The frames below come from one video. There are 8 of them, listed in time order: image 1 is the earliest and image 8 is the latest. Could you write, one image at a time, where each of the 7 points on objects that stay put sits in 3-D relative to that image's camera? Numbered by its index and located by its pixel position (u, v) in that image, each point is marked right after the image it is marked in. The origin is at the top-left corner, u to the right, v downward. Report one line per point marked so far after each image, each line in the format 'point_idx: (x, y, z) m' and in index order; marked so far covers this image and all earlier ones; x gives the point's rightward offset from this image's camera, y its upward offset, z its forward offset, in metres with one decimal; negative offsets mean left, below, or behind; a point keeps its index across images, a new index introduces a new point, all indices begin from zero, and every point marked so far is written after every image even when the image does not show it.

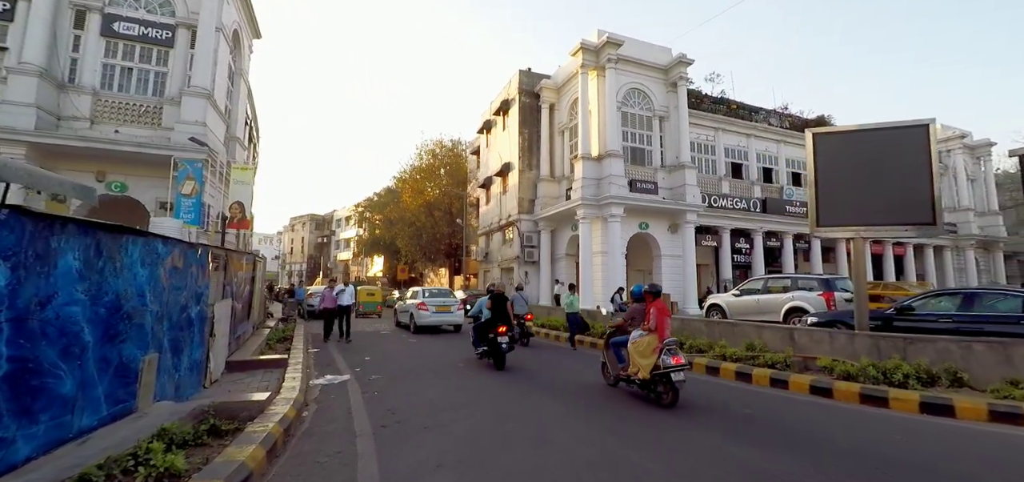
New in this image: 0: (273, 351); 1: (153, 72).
0: (-4.6, -2.1, +9.3) m
1: (-11.7, +5.5, +15.9) m
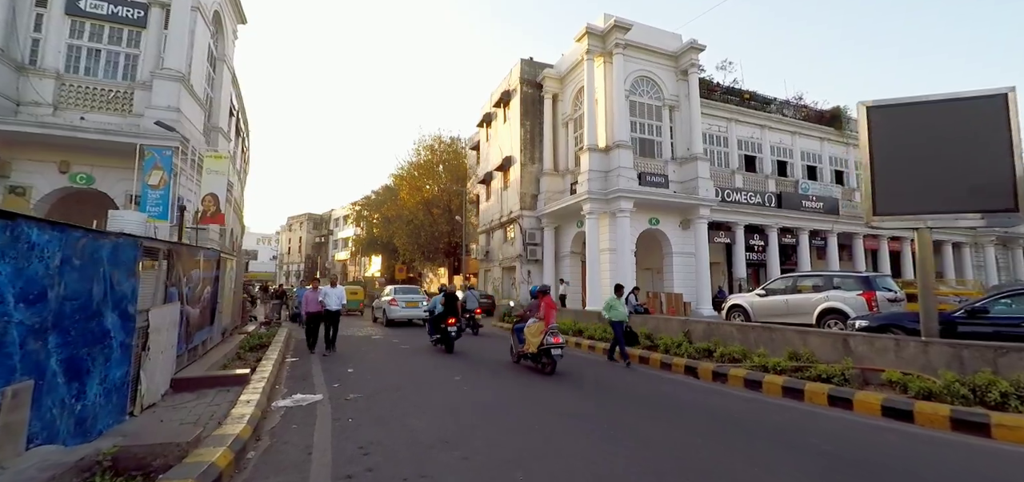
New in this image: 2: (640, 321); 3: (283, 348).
0: (-4.5, -2.0, +8.1) m
1: (-11.7, +5.6, +14.6) m
2: (+3.0, -1.9, +11.2) m
3: (-4.8, -2.3, +10.2) m
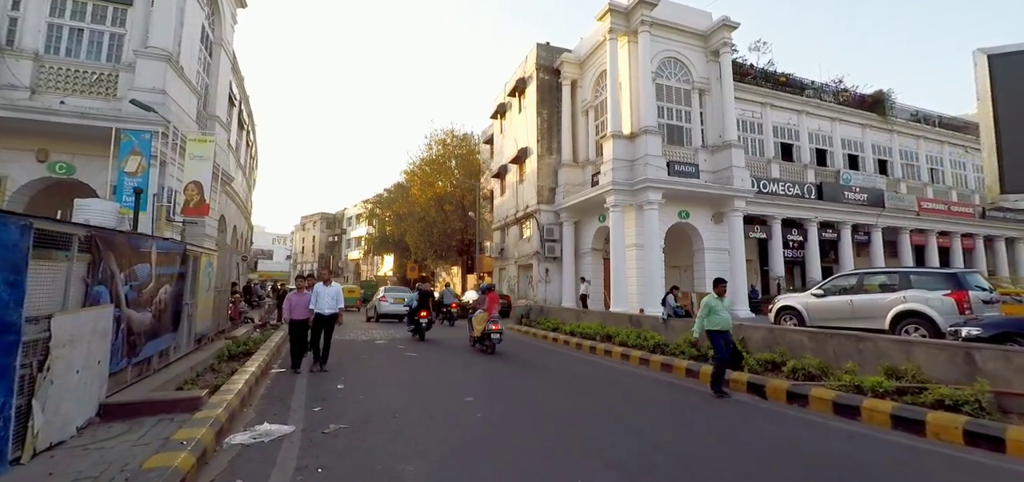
0: (-4.2, -1.9, +6.7) m
1: (-11.2, +5.7, +13.4) m
2: (+3.4, -1.7, +9.6) m
3: (-4.4, -2.1, +8.9) m
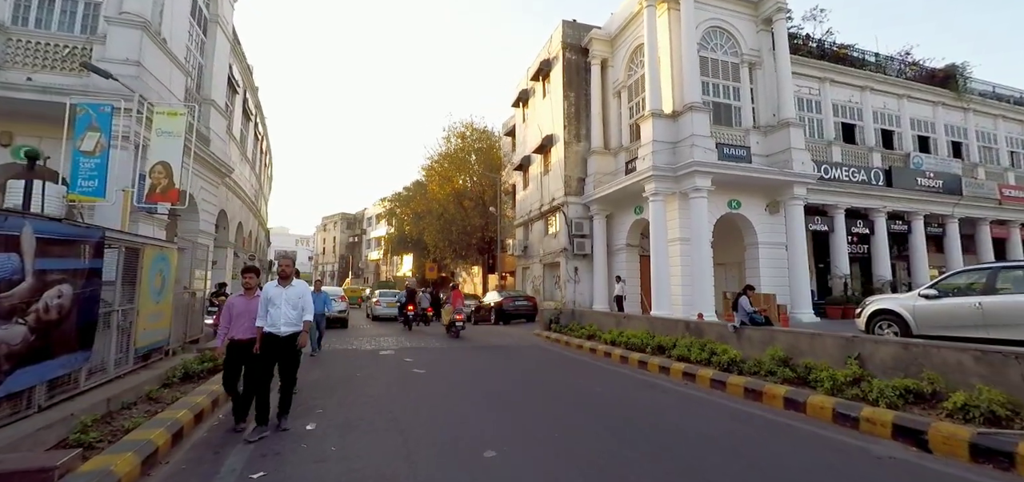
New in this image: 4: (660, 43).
0: (-3.8, -1.7, +4.9) m
1: (-10.5, +5.8, +11.9) m
2: (+3.9, -1.5, +7.5) m
3: (-4.0, -1.9, +7.1) m
4: (+5.0, +6.7, +16.6) m
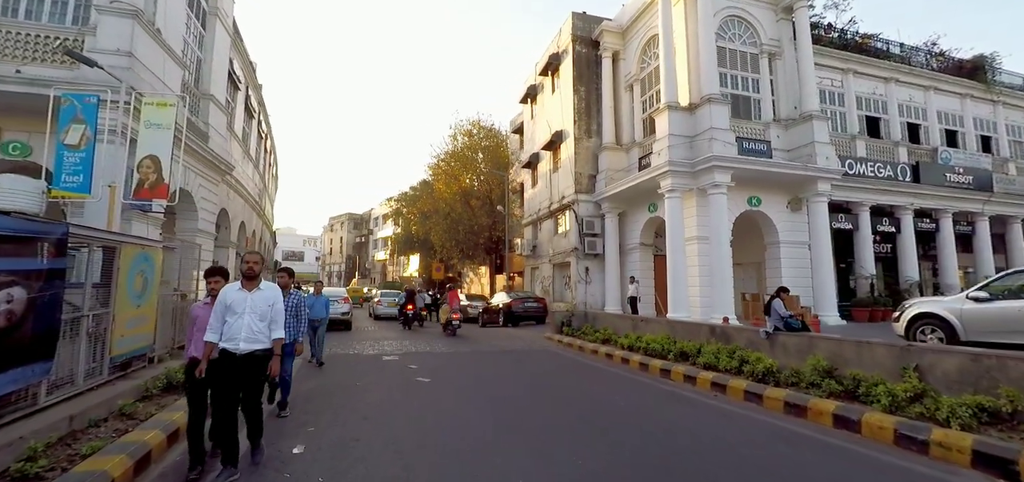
0: (-3.7, -1.7, +4.3) m
1: (-10.3, +5.8, +11.4) m
2: (+4.1, -1.4, +6.8) m
3: (-3.8, -1.9, +6.5) m
4: (+5.3, +6.8, +15.9) m
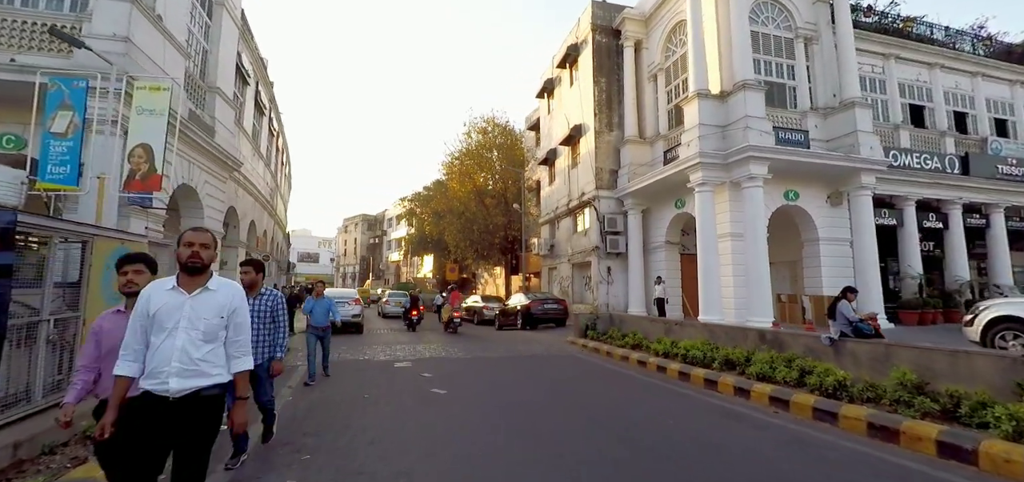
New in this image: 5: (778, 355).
0: (-3.4, -1.6, +3.6) m
1: (-9.9, +5.9, +10.9) m
2: (+4.4, -1.3, +5.8) m
3: (-3.5, -1.9, +5.8) m
4: (+5.9, +6.8, +14.9) m
5: (+3.8, -1.7, +7.0) m
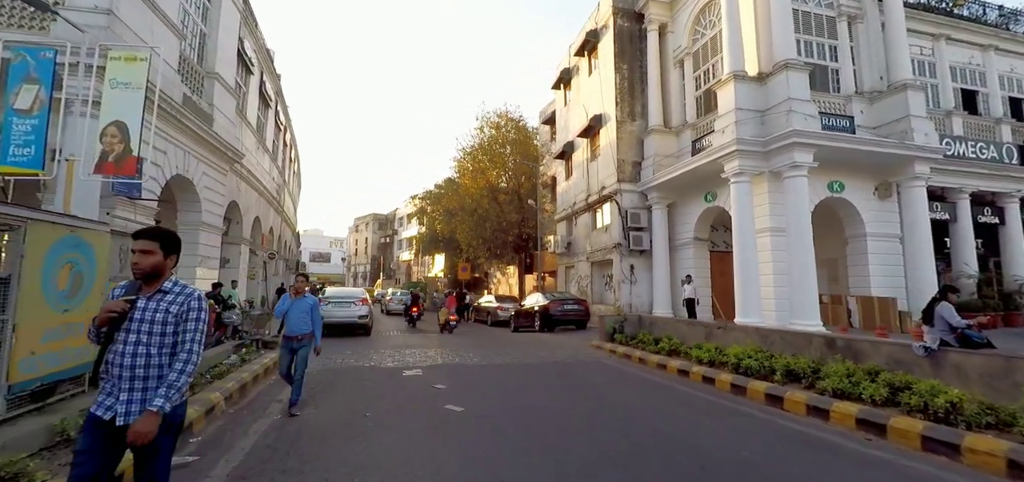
0: (-3.1, -1.5, +2.6) m
1: (-9.4, +6.0, +10.1) m
2: (+4.7, -1.2, +4.7) m
3: (-3.1, -1.7, +4.8) m
4: (+6.4, +7.0, +13.7) m
5: (+4.2, -1.5, +5.9) m
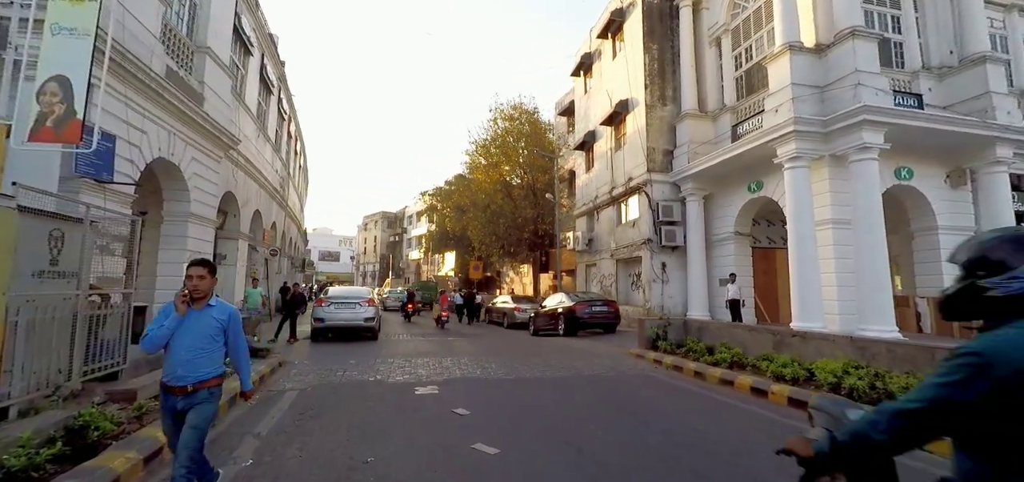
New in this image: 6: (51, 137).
0: (-2.7, -1.4, +1.2) m
1: (-8.9, +6.2, +8.8) m
2: (+5.1, -1.1, +3.2) m
3: (-2.7, -1.6, +3.4) m
4: (+7.0, +7.1, +12.2) m
5: (+4.6, -1.4, +4.4) m
6: (-4.9, +1.1, +5.2) m
